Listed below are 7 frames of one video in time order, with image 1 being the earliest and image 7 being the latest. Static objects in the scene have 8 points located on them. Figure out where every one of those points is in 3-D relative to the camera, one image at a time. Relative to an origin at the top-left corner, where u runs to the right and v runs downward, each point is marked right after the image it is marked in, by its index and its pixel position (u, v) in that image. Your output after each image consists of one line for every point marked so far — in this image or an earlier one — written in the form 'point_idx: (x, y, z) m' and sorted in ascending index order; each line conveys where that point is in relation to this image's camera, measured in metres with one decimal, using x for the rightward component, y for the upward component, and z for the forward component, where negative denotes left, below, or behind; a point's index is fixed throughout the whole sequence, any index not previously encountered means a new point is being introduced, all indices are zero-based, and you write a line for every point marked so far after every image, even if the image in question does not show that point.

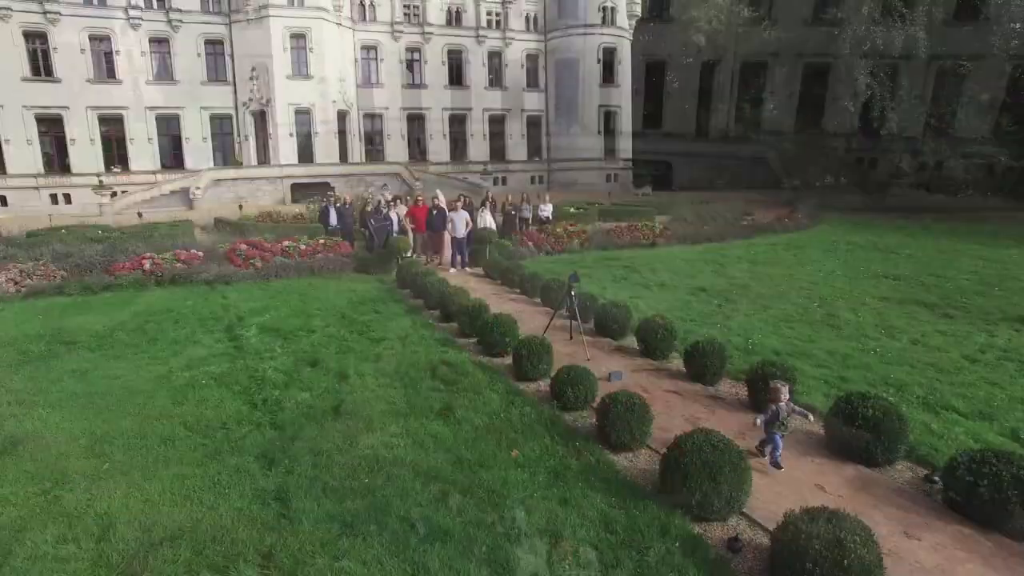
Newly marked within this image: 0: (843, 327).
0: (+4.1, -0.4, +8.4) m
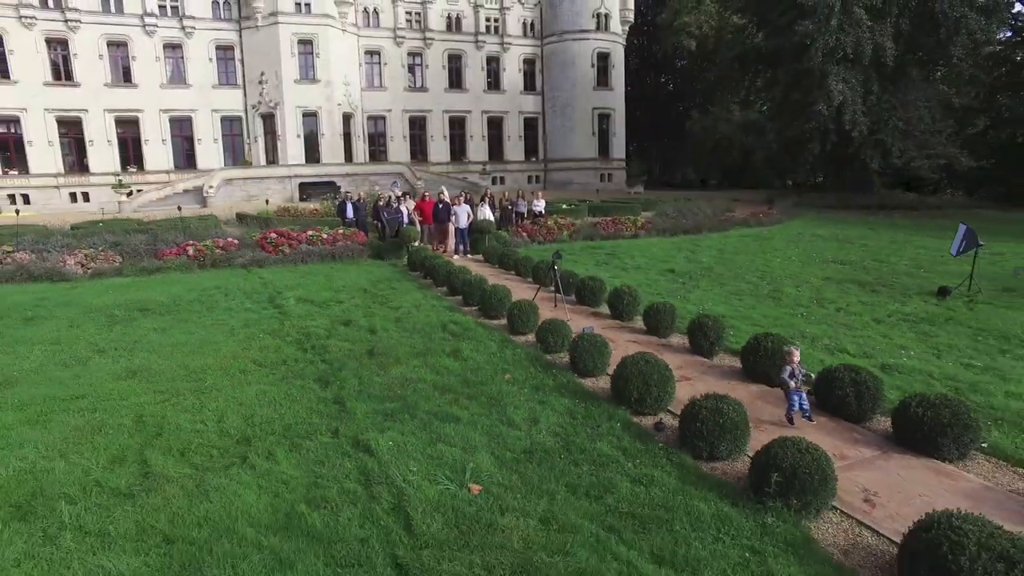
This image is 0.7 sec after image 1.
0: (+4.0, -0.1, +10.1) m
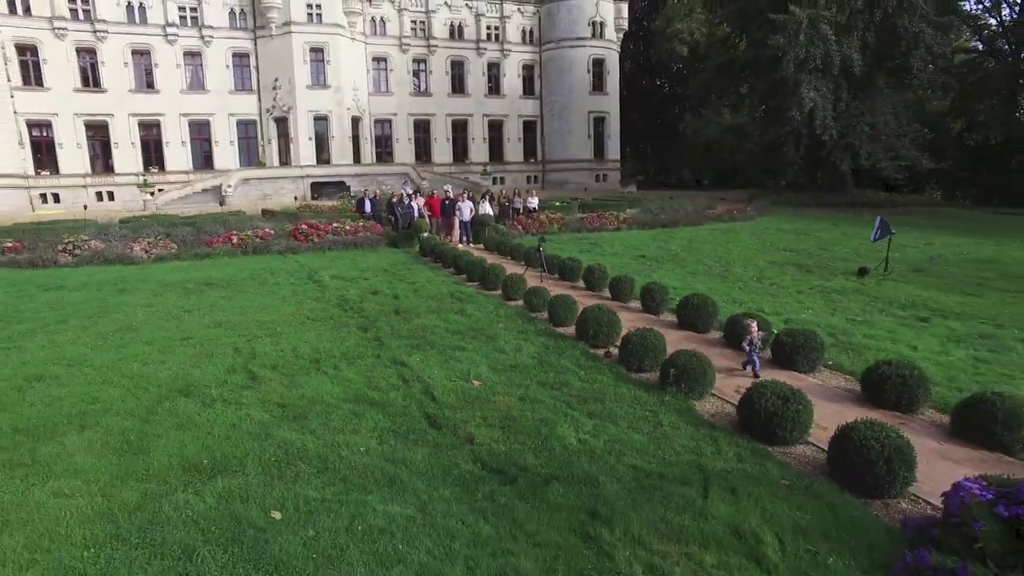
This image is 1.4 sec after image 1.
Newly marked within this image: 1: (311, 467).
0: (+3.9, +0.3, +12.3) m
1: (-1.4, -1.2, +4.8) m
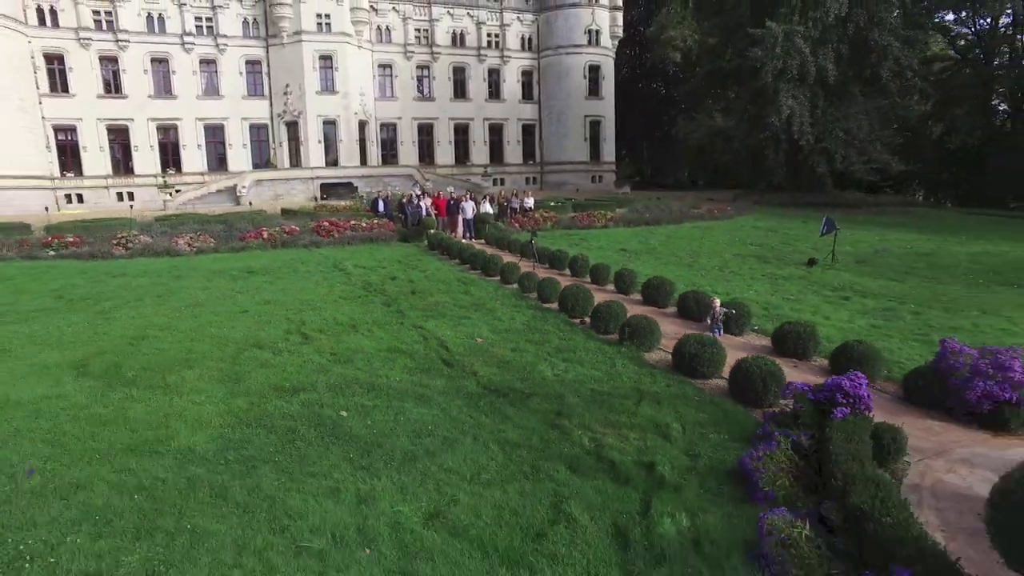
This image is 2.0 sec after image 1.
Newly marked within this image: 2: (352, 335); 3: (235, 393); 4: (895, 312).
0: (+3.9, +0.5, +14.3) m
1: (-1.5, -1.0, +6.8) m
2: (-2.1, -0.6, +8.8) m
3: (-2.7, -1.0, +6.7) m
4: (+5.6, -0.4, +9.9) m
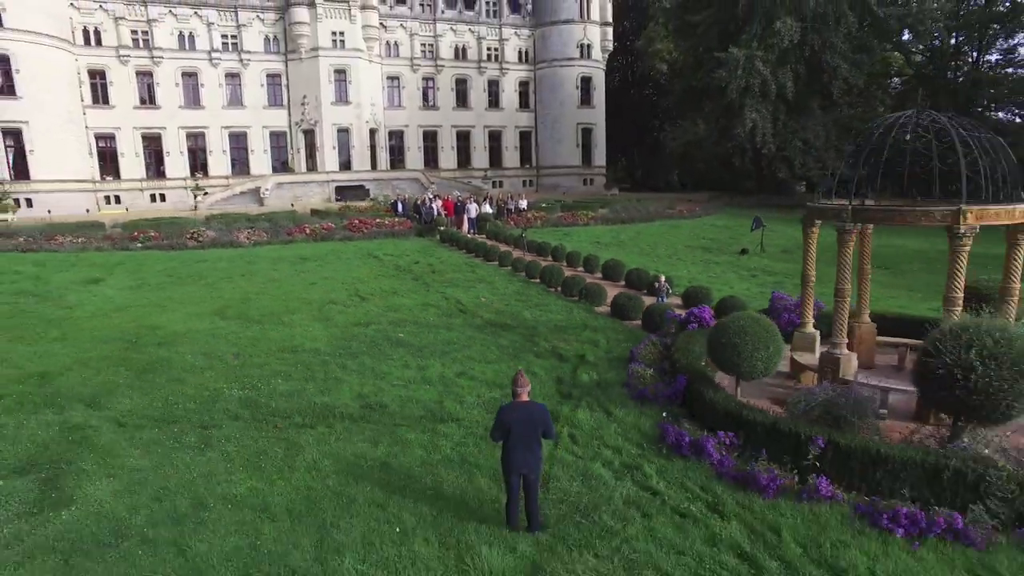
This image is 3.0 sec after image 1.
0: (+3.7, +0.9, +18.2) m
1: (-1.6, -0.5, +10.7) m
2: (-2.2, -0.2, +12.6) m
3: (-2.8, -0.6, +10.5) m
4: (+5.4, +0.1, +13.8) m
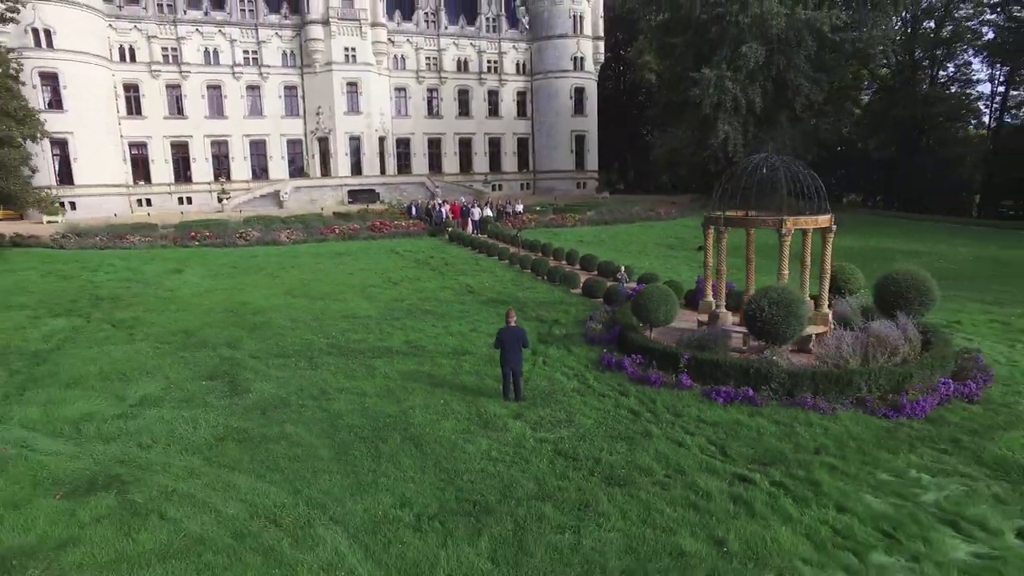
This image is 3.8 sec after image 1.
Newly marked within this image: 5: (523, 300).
0: (+3.6, +1.2, +22.0) m
1: (-1.7, -0.3, +14.5) m
2: (-2.3, +0.1, +16.4) m
3: (-2.9, -0.3, +14.3) m
4: (+5.4, +0.4, +17.6) m
5: (+0.3, -0.3, +14.4) m
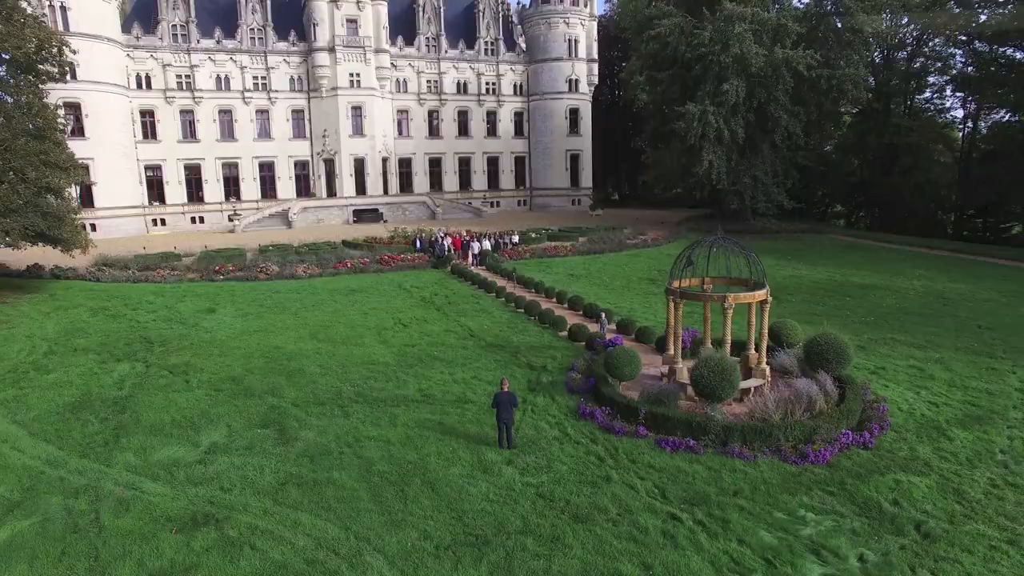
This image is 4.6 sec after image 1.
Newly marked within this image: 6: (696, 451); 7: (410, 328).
0: (+3.5, +0.1, +24.3) m
1: (-1.8, -1.4, +16.8) m
2: (-2.4, -1.0, +18.7) m
3: (-3.0, -1.4, +16.6) m
4: (+5.2, -0.7, +19.9) m
5: (+0.1, -1.4, +16.7) m
6: (+2.9, -2.5, +10.6) m
7: (-2.7, -1.1, +18.1) m
